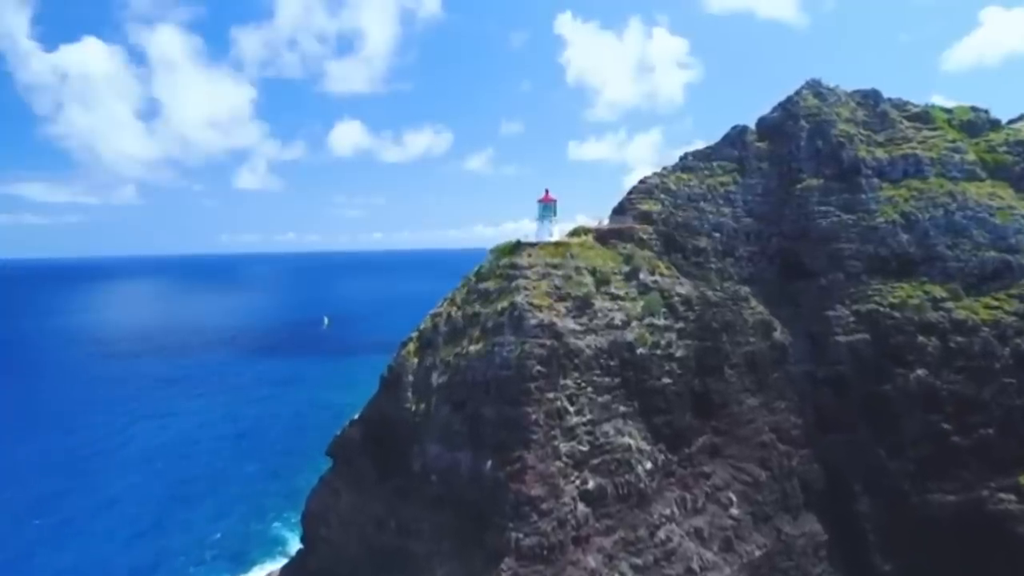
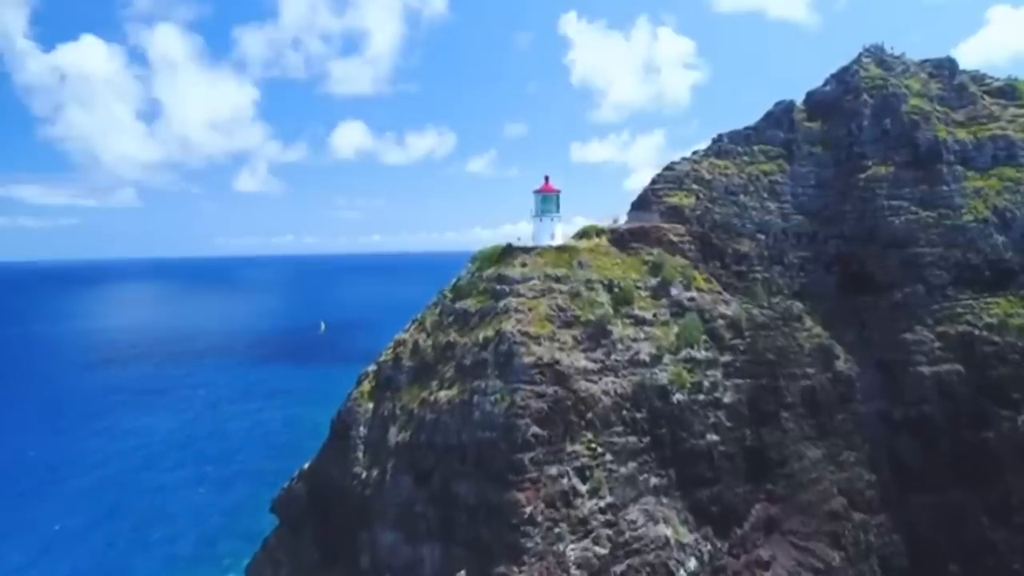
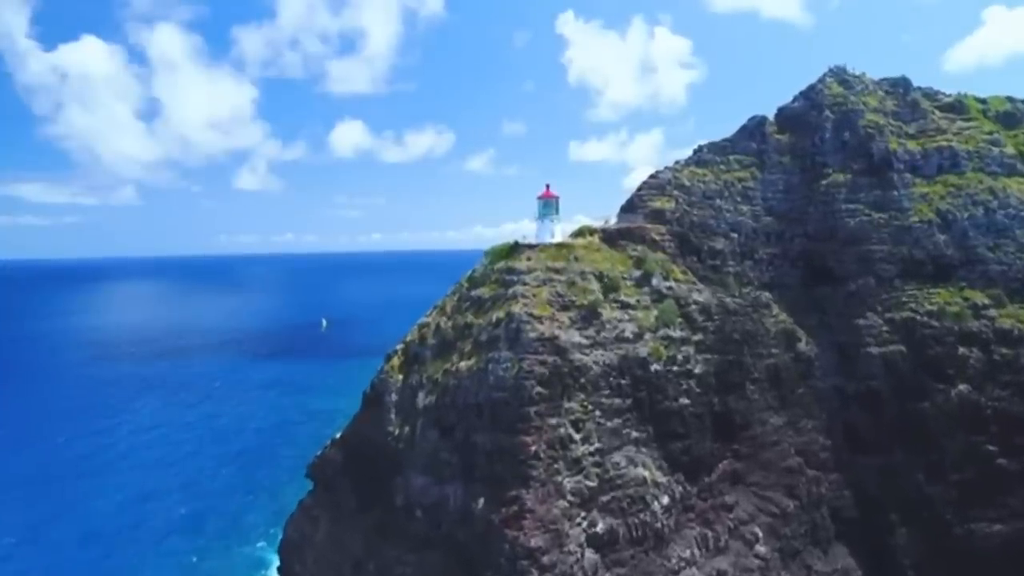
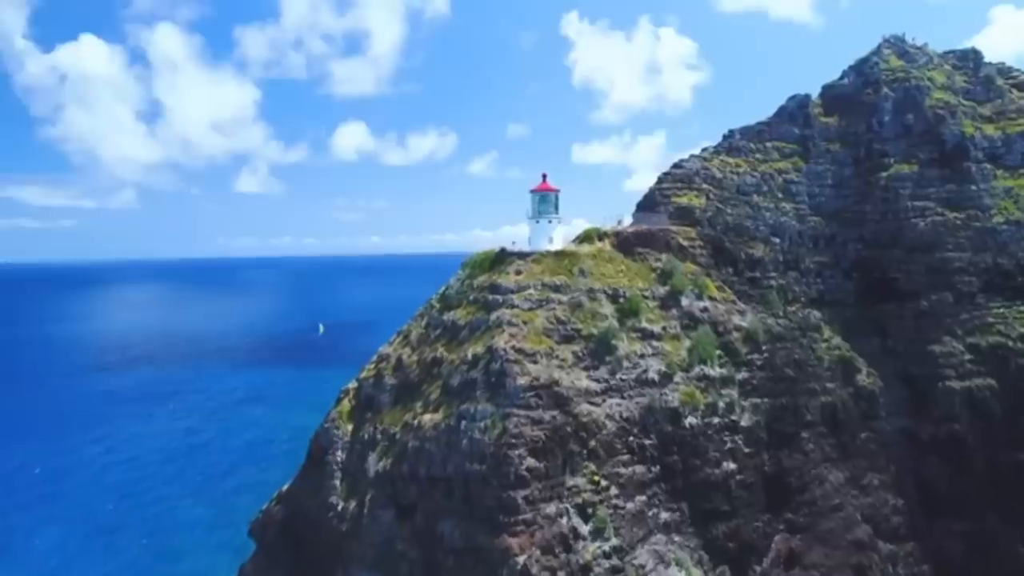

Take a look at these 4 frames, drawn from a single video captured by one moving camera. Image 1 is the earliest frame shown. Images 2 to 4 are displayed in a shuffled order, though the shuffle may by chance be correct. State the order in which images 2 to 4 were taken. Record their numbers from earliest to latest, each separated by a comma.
3, 2, 4
